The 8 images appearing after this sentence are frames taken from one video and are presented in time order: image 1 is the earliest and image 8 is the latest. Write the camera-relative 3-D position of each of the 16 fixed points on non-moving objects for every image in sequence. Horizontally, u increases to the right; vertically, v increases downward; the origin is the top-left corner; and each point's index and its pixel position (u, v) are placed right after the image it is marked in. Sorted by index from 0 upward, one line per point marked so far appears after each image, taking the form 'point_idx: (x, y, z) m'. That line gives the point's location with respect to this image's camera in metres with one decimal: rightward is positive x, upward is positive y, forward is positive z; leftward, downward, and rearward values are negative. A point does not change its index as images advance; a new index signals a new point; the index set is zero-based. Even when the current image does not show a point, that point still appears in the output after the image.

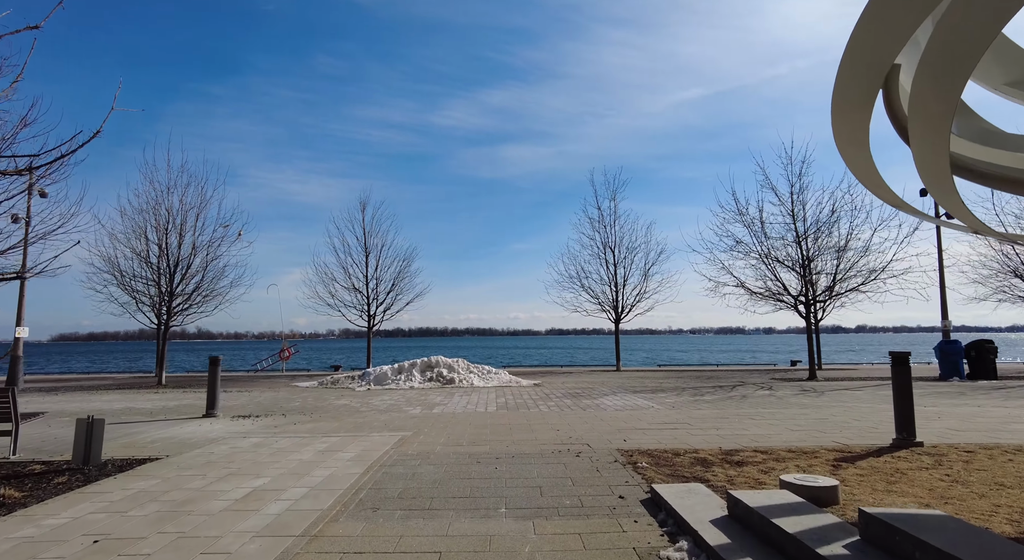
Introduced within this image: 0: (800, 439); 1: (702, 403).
0: (+4.0, -2.2, +7.4) m
1: (+4.5, -2.9, +12.5) m
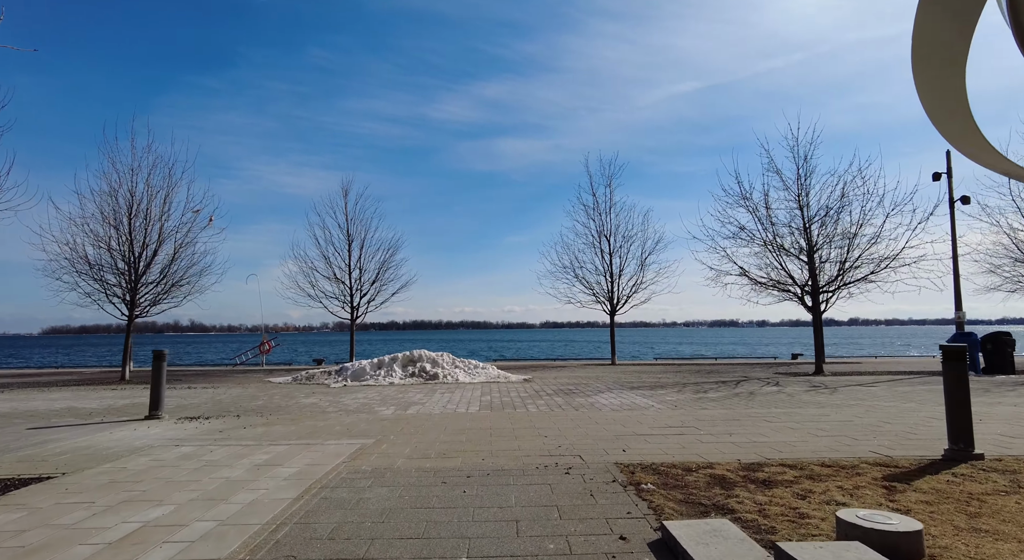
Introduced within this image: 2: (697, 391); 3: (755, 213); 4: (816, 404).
0: (+3.8, -2.0, +6.3) m
1: (+4.2, -2.6, +11.4) m
2: (+4.6, -2.8, +13.1) m
3: (+9.1, +2.6, +19.6) m
4: (+6.1, -2.5, +10.7) m
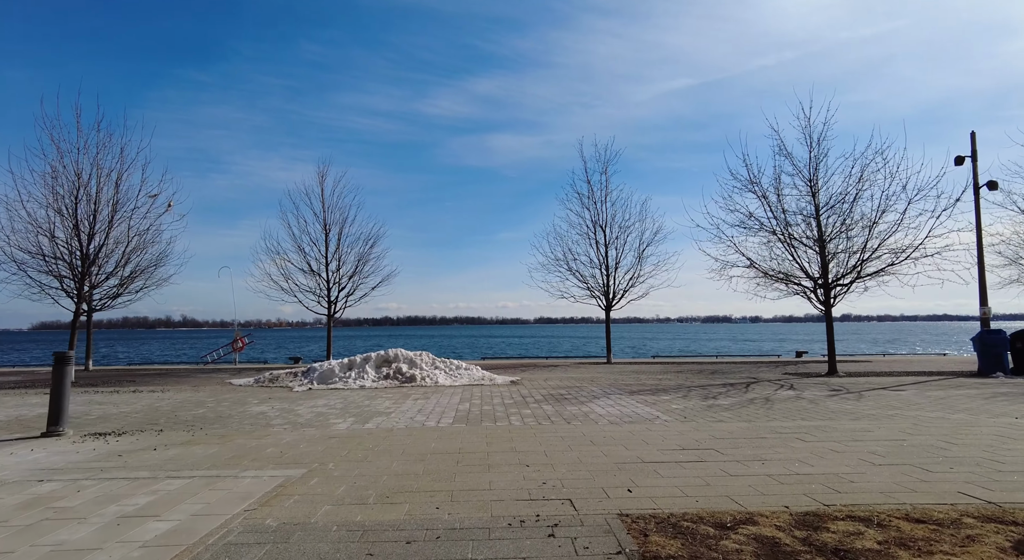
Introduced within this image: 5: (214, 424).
0: (+3.5, -1.8, +4.7) m
1: (+3.8, -2.4, +9.8) m
2: (+4.2, -2.6, +11.6) m
3: (+8.7, +2.8, +18.1) m
4: (+5.8, -2.3, +9.1) m
5: (-5.0, -2.4, +8.9) m
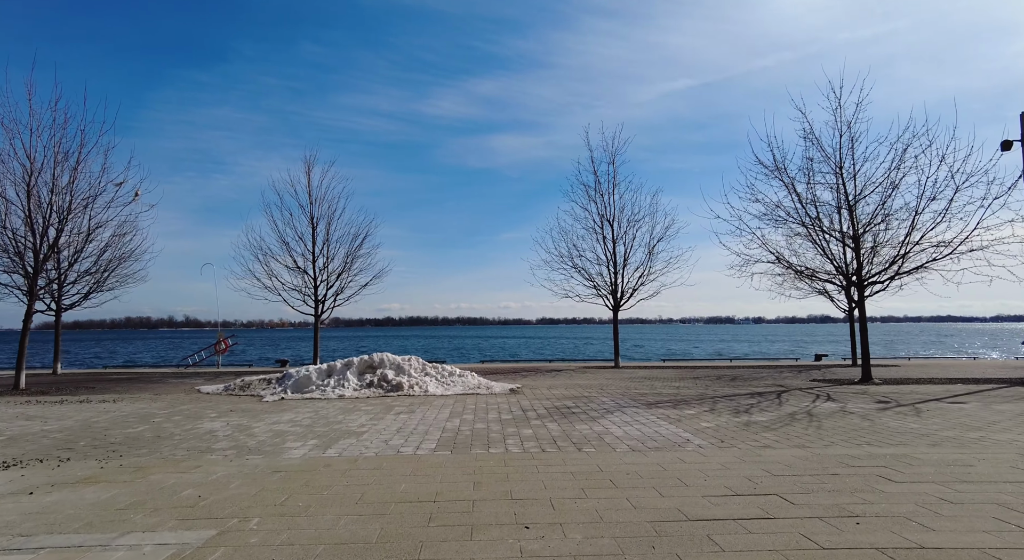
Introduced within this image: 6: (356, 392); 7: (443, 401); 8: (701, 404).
0: (+3.4, -1.7, +3.1) m
1: (+3.8, -2.3, +8.2) m
2: (+4.2, -2.5, +9.9) m
3: (+8.7, +2.9, +16.4) m
4: (+5.8, -2.2, +7.5) m
5: (-5.0, -2.3, +7.3) m
6: (-3.7, -2.6, +12.4) m
7: (-1.5, -2.6, +11.5) m
8: (+3.9, -2.5, +10.8) m
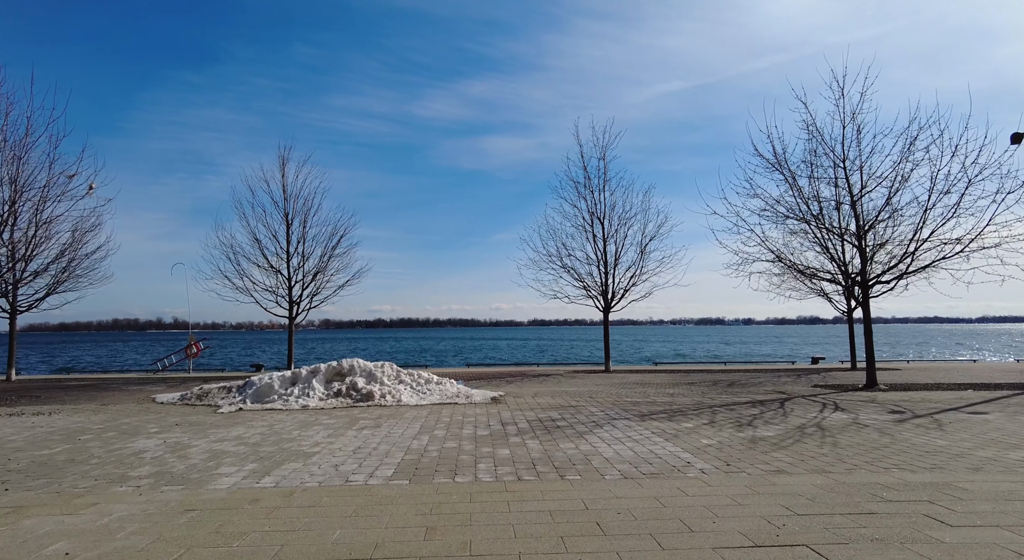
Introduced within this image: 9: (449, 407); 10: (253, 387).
0: (+3.2, -1.7, +2.1) m
1: (+3.5, -2.3, +7.2) m
2: (+3.8, -2.4, +8.9) m
3: (+8.2, +2.9, +15.5) m
4: (+5.4, -2.2, +6.5) m
5: (-5.4, -2.3, +6.1) m
6: (-4.1, -2.6, +11.3) m
7: (-1.9, -2.6, +10.4) m
8: (+3.5, -2.5, +9.8) m
9: (-1.3, -2.6, +11.0) m
10: (-5.9, -2.4, +12.2) m
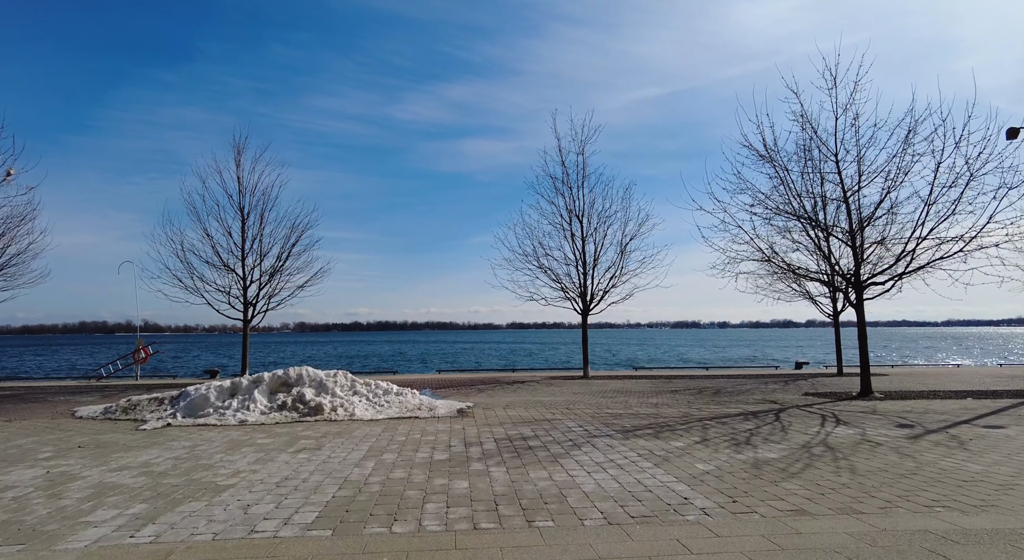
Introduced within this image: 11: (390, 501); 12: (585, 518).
0: (+2.9, -1.6, +0.9) m
1: (+3.0, -2.2, +6.1) m
2: (+3.3, -2.4, +7.8) m
3: (+7.4, +2.9, +14.6) m
4: (+5.0, -2.1, +5.5) m
5: (-5.8, -2.2, +4.7) m
6: (-4.7, -2.6, +9.9) m
7: (-2.5, -2.6, +9.1) m
8: (+2.9, -2.5, +8.7) m
9: (-1.9, -2.6, +9.7) m
10: (-6.5, -2.4, +10.7) m
11: (-1.2, -2.2, +5.2) m
12: (+0.6, -2.1, +4.7) m
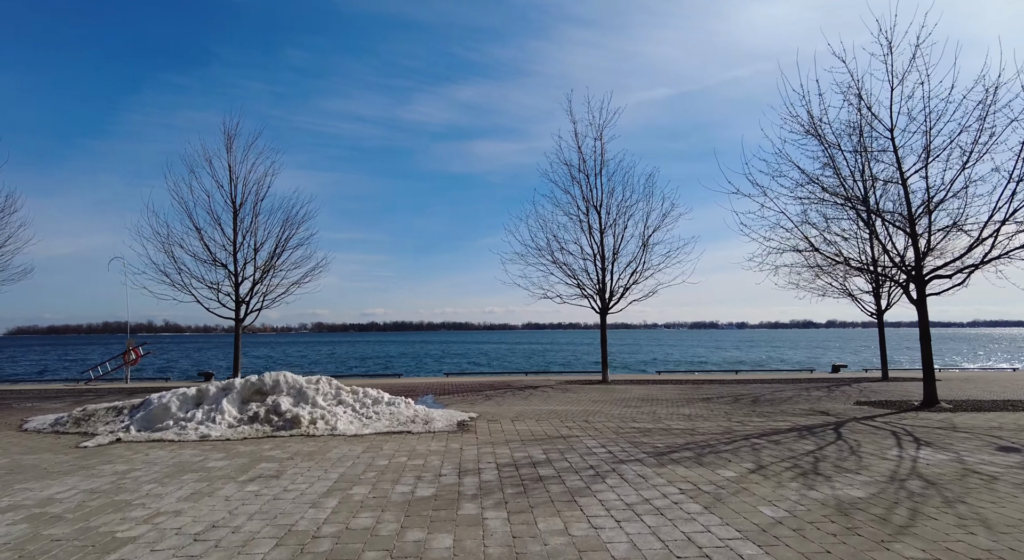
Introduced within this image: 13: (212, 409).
0: (+2.8, -1.4, -0.7) m
1: (+3.0, -2.1, +4.4) m
2: (+3.4, -2.2, +6.2) m
3: (+7.7, +3.1, +12.8) m
4: (+5.0, -2.0, +3.8) m
5: (-5.8, -2.0, +3.3) m
6: (-4.5, -2.4, +8.4) m
7: (-2.3, -2.4, +7.6) m
8: (+3.0, -2.3, +7.1) m
9: (-1.8, -2.5, +8.2) m
10: (-6.4, -2.2, +9.3) m
11: (-1.2, -2.0, +3.7) m
12: (+0.6, -1.9, +3.1) m
13: (-5.1, -2.2, +9.0) m
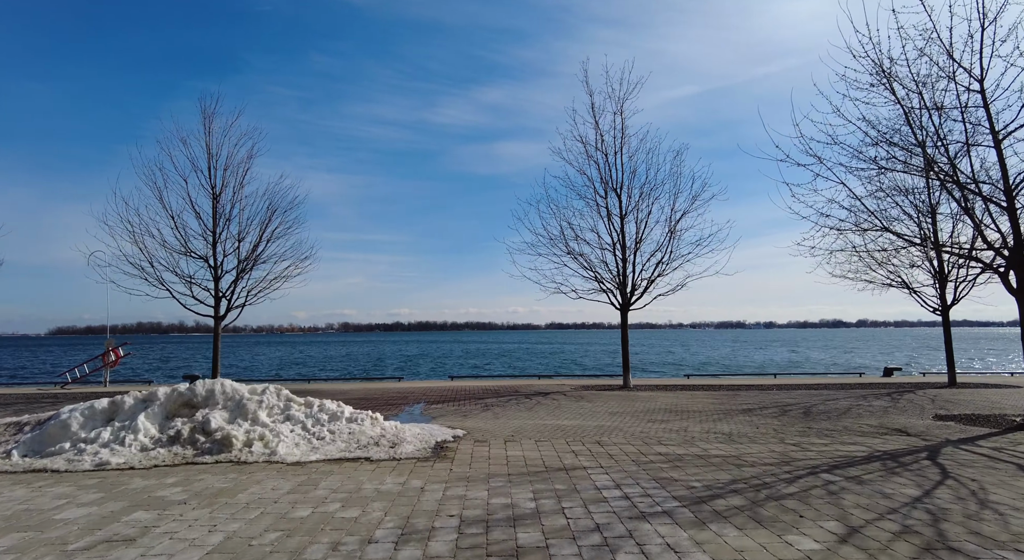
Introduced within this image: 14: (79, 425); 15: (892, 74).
0: (+2.2, -1.2, -2.9) m
1: (+2.7, -1.8, +2.2) m
2: (+3.1, -2.0, +3.9) m
3: (+7.7, +3.3, +10.4) m
4: (+4.6, -1.7, +1.5) m
5: (-6.2, -1.8, +1.5) m
6: (-4.7, -2.2, +6.6) m
7: (-2.6, -2.2, +5.6) m
8: (+2.8, -2.1, +4.9) m
9: (-2.0, -2.2, +6.2) m
10: (-6.5, -2.0, +7.5) m
11: (-1.6, -1.8, +1.7) m
12: (+0.2, -1.7, +1.0) m
13: (-5.3, -2.0, +7.2) m
14: (-5.9, -2.0, +7.3) m
15: (+7.4, +3.9, +10.3) m
